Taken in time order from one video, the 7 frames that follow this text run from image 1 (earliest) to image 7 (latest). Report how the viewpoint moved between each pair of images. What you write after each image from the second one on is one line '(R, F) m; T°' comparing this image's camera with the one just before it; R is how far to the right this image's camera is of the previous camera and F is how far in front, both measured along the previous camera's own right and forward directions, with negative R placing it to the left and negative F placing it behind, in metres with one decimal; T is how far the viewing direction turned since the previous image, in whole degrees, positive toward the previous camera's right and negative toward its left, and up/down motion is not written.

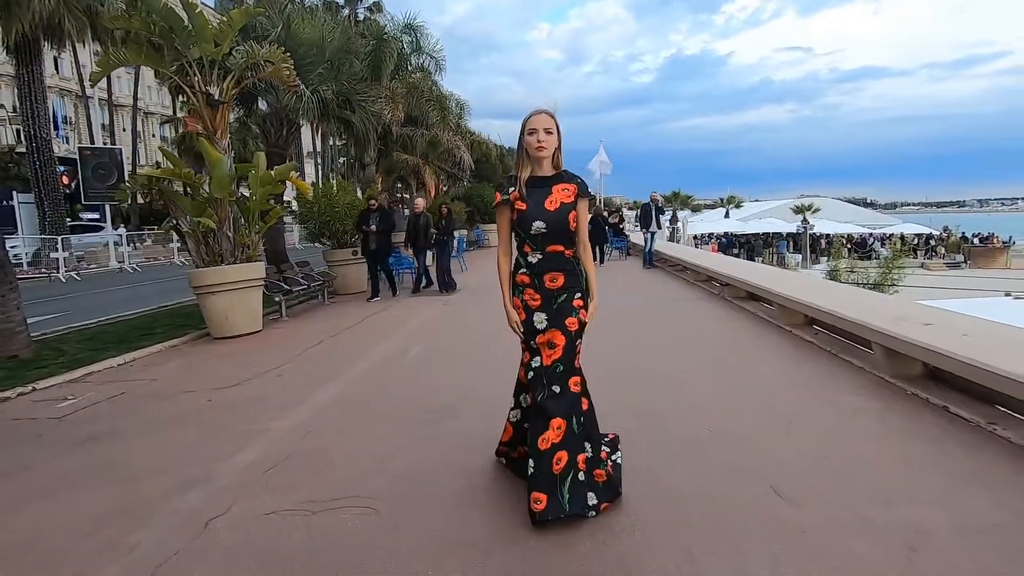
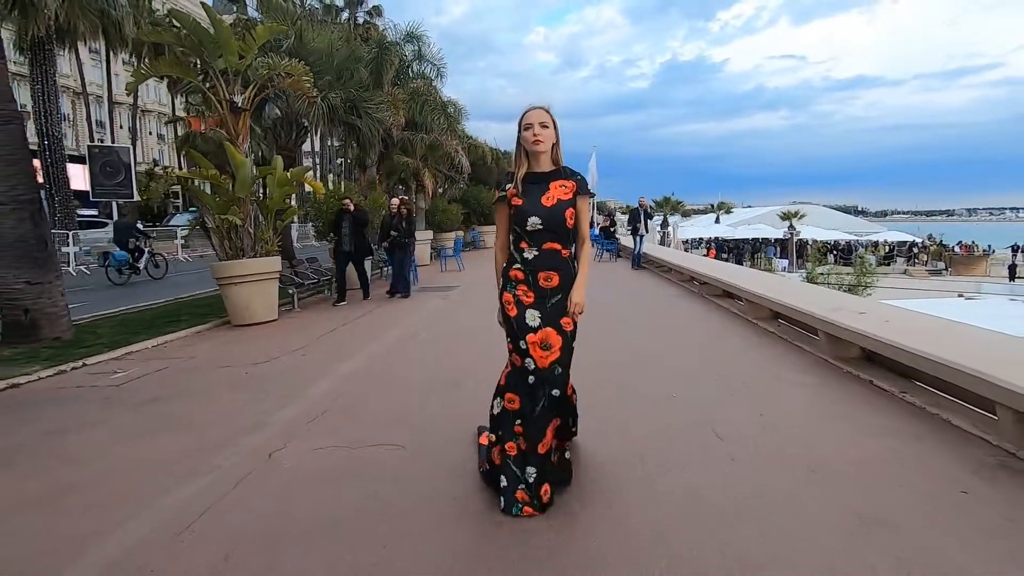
(0.0, -0.8) m; +1°
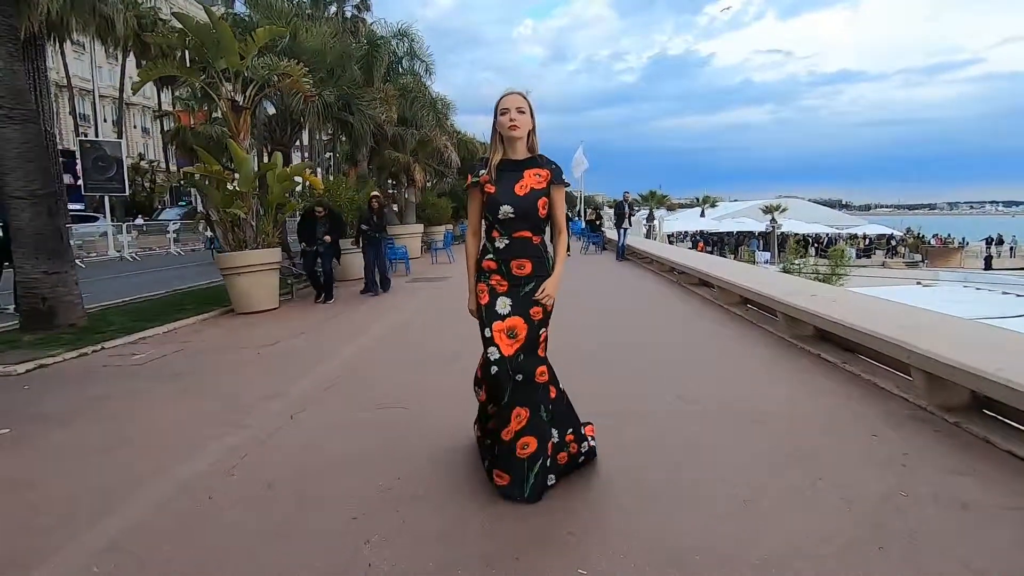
(0.0, -0.6) m; +1°
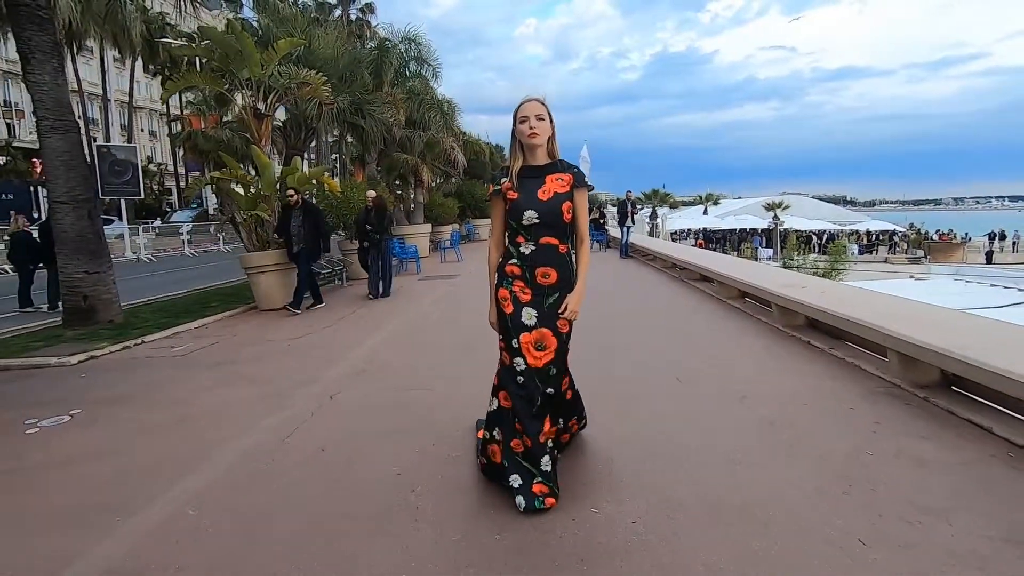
(-0.1, -0.5) m; 0°
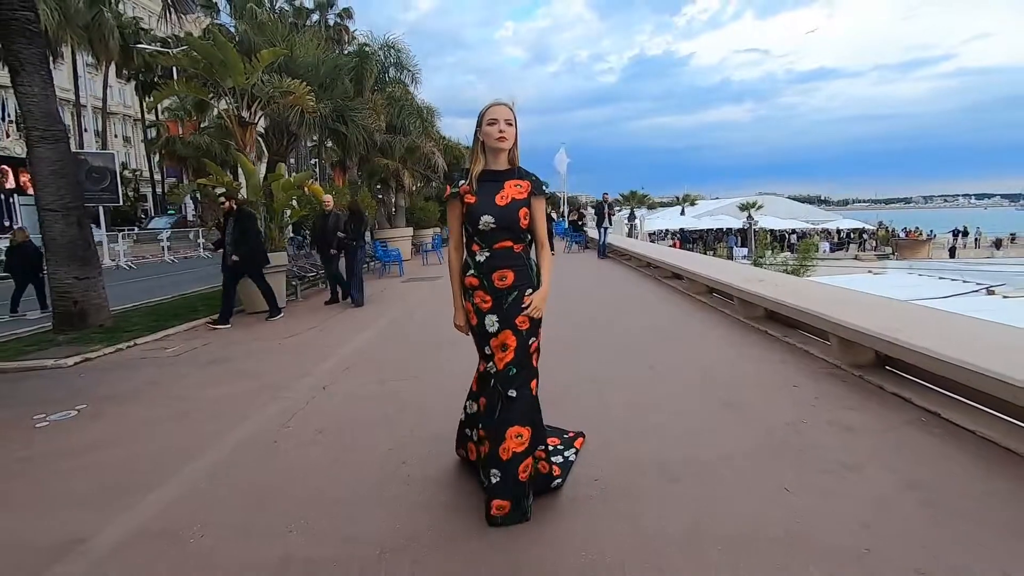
(0.0, -0.4) m; +2°
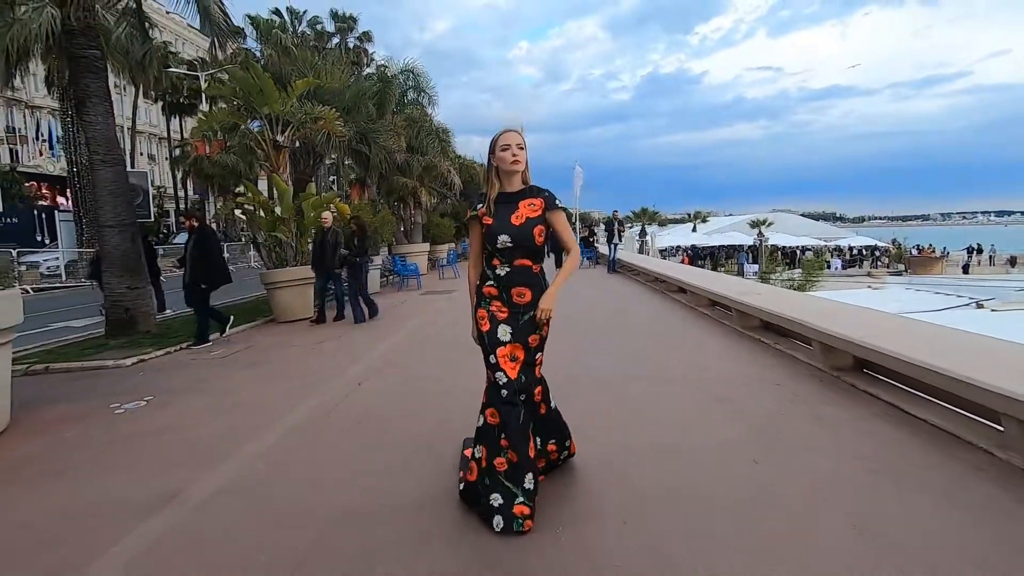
(0.0, -0.6) m; -1°
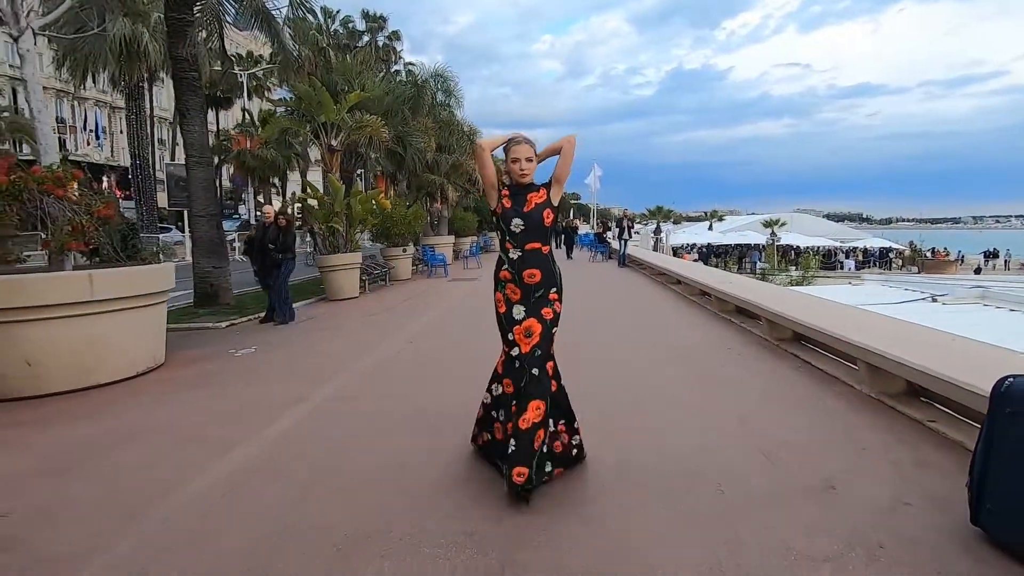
(0.0, -1.7) m; -2°
